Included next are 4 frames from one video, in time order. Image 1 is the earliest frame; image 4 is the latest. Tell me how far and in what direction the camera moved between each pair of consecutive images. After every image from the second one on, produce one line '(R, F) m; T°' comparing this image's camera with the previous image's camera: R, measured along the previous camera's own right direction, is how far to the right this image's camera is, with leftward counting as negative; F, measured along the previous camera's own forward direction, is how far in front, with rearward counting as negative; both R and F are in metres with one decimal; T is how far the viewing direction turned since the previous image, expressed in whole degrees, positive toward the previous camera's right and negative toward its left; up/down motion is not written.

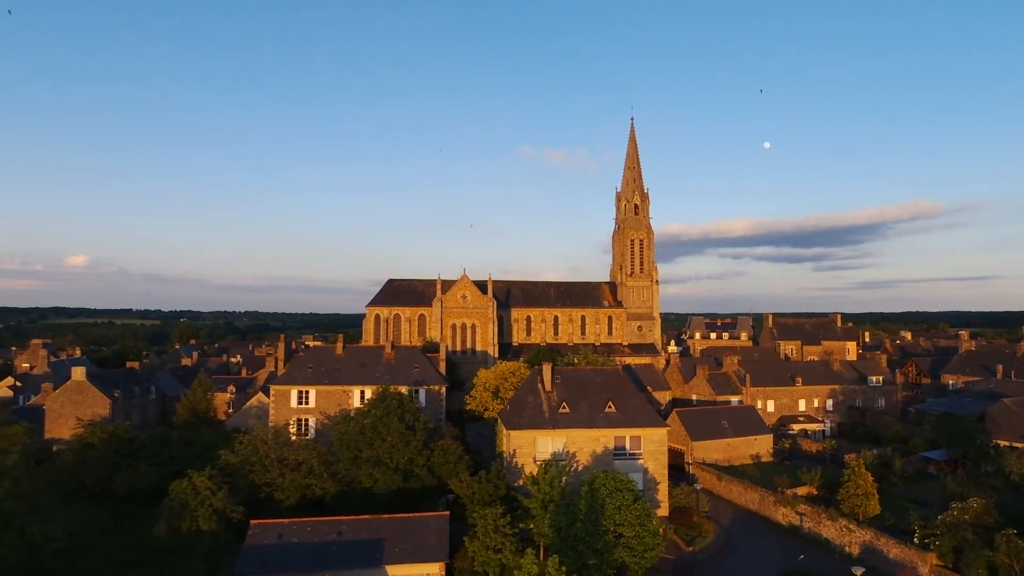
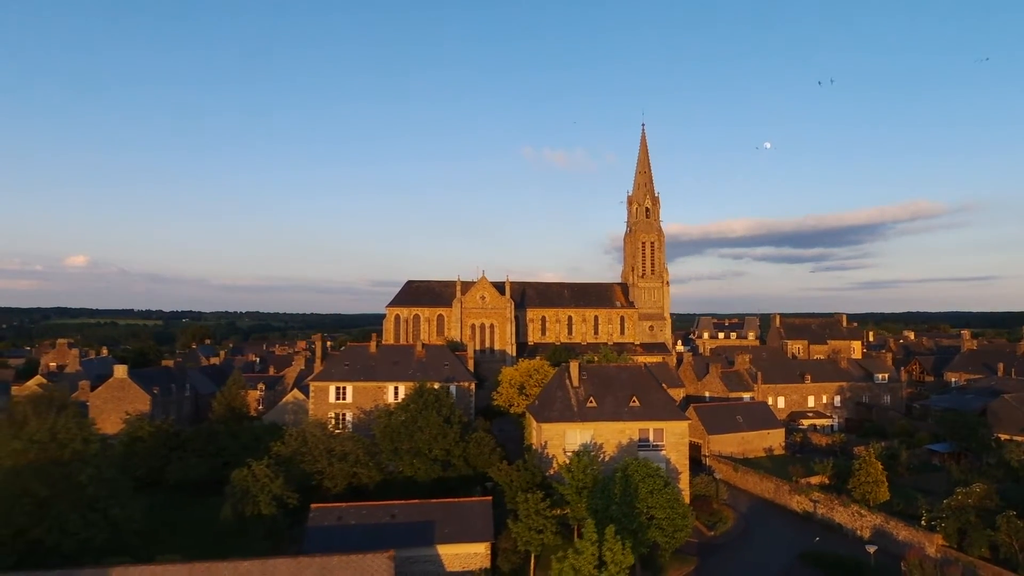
(-1.4, -1.9) m; 0°
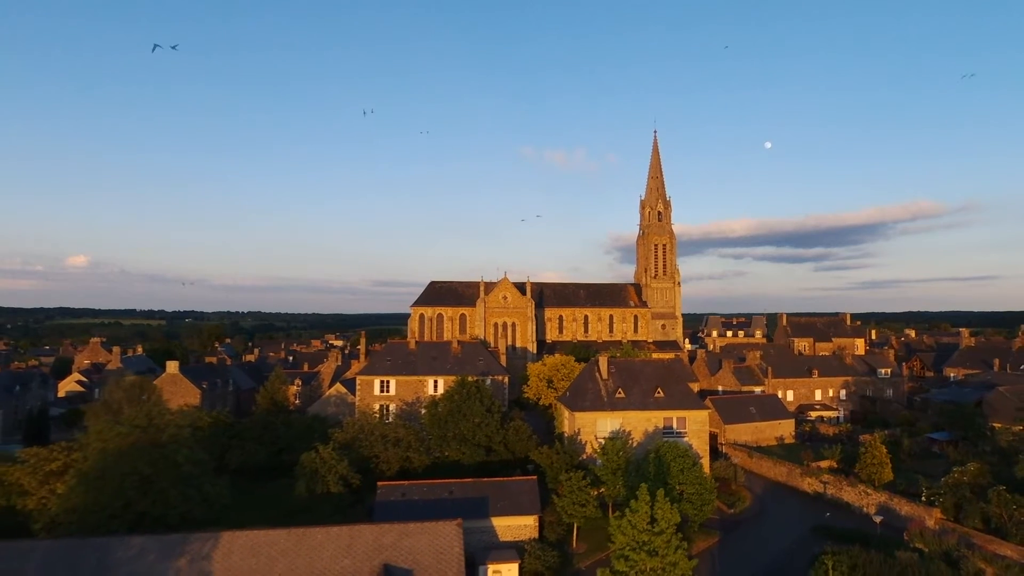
(-1.7, -2.9) m; 0°
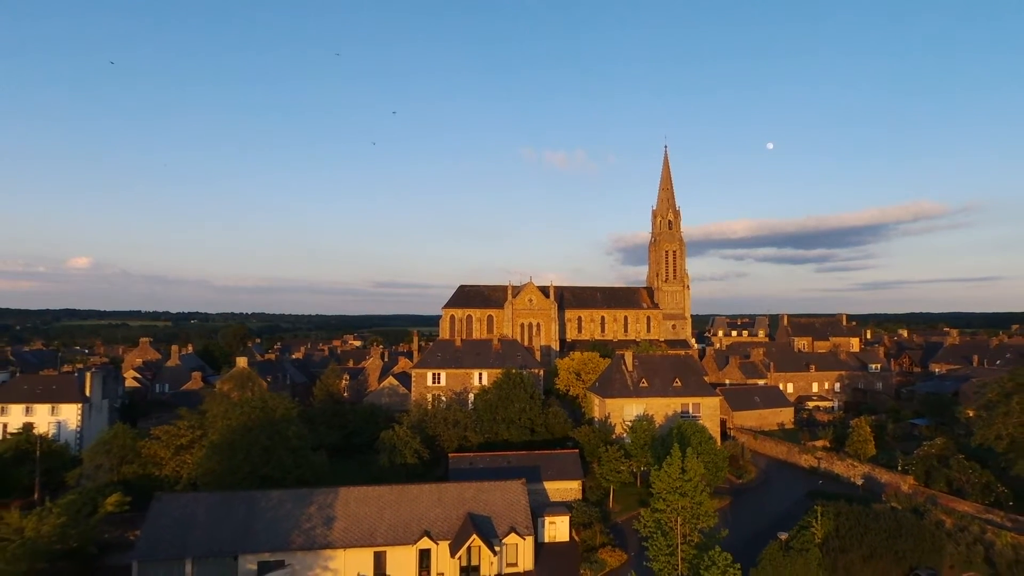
(-2.2, -5.8) m; 0°
